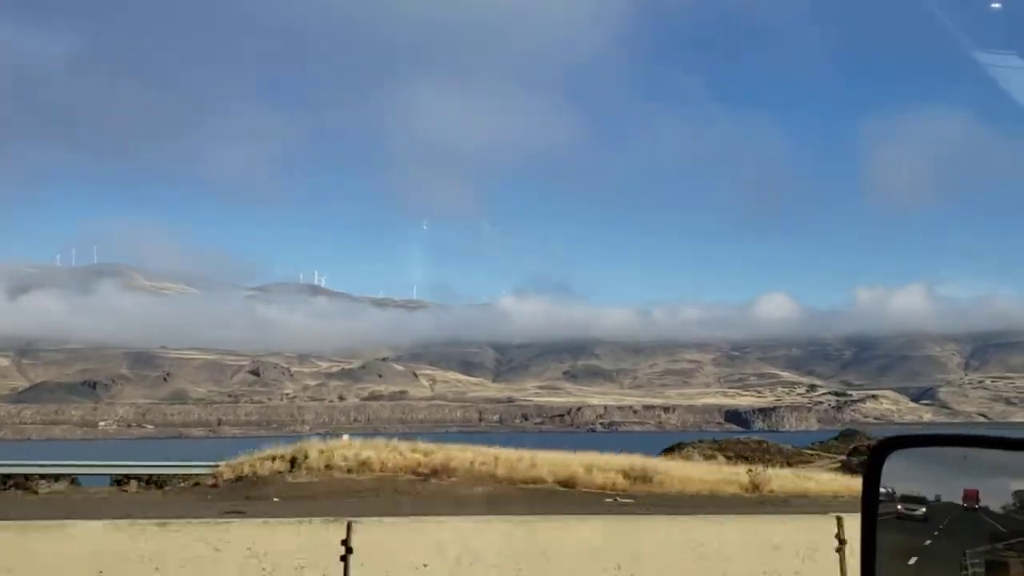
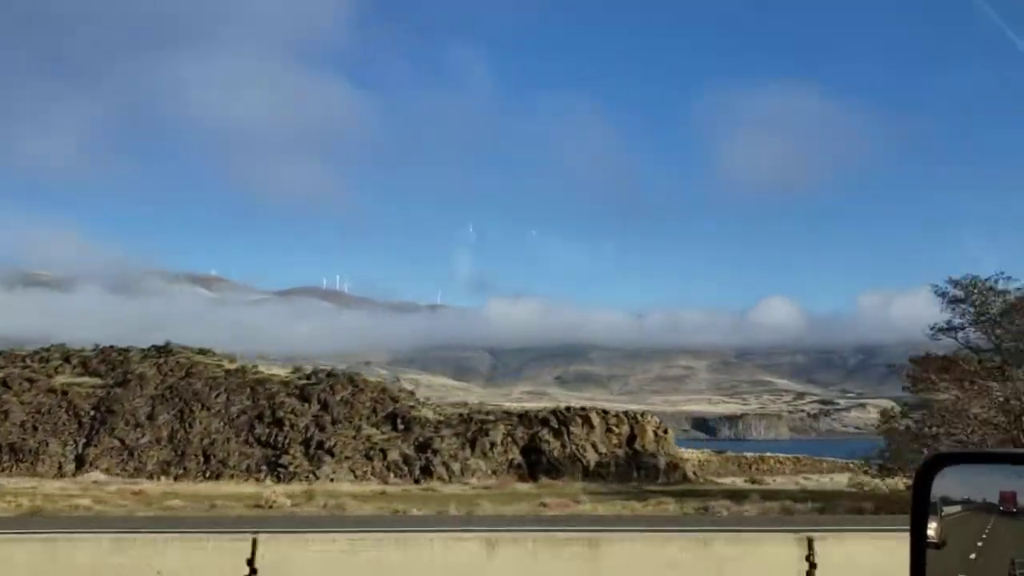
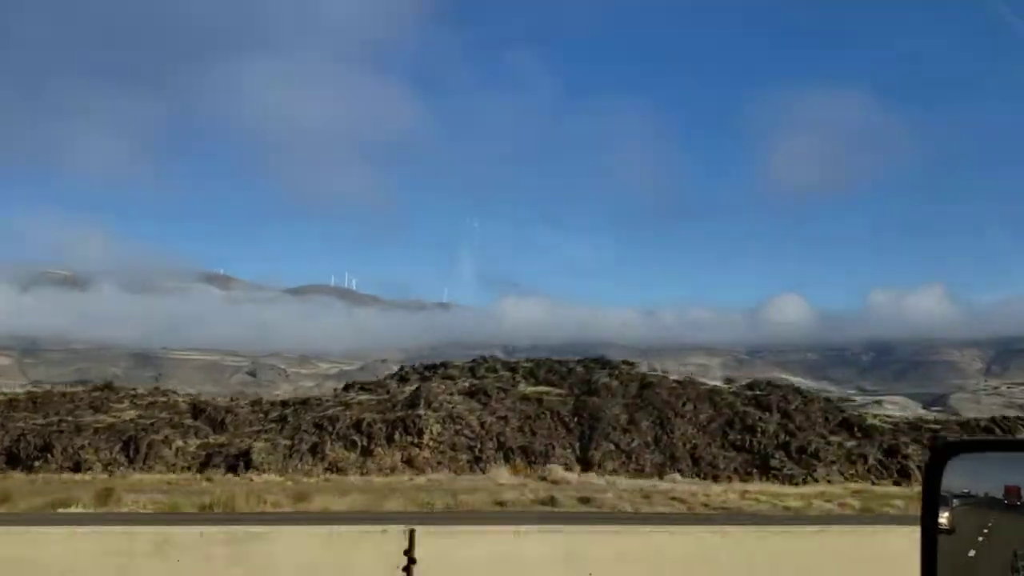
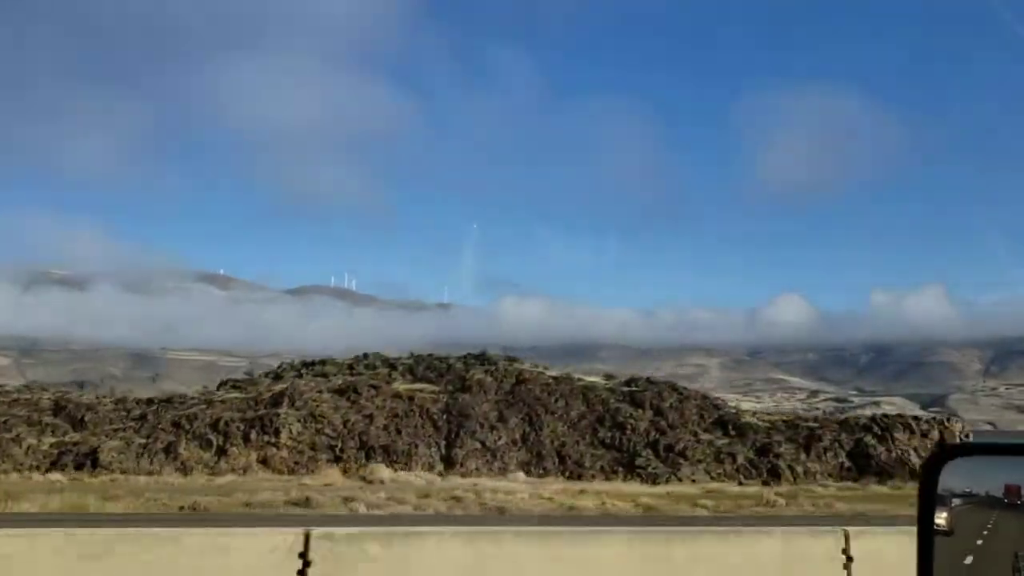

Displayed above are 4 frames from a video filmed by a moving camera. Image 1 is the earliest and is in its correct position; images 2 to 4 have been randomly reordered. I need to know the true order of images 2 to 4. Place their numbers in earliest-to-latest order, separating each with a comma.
3, 4, 2
